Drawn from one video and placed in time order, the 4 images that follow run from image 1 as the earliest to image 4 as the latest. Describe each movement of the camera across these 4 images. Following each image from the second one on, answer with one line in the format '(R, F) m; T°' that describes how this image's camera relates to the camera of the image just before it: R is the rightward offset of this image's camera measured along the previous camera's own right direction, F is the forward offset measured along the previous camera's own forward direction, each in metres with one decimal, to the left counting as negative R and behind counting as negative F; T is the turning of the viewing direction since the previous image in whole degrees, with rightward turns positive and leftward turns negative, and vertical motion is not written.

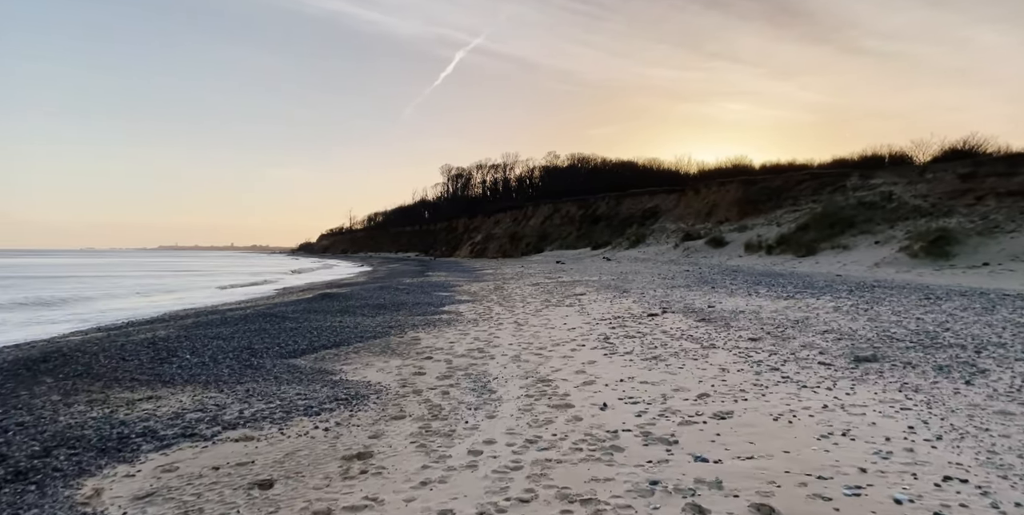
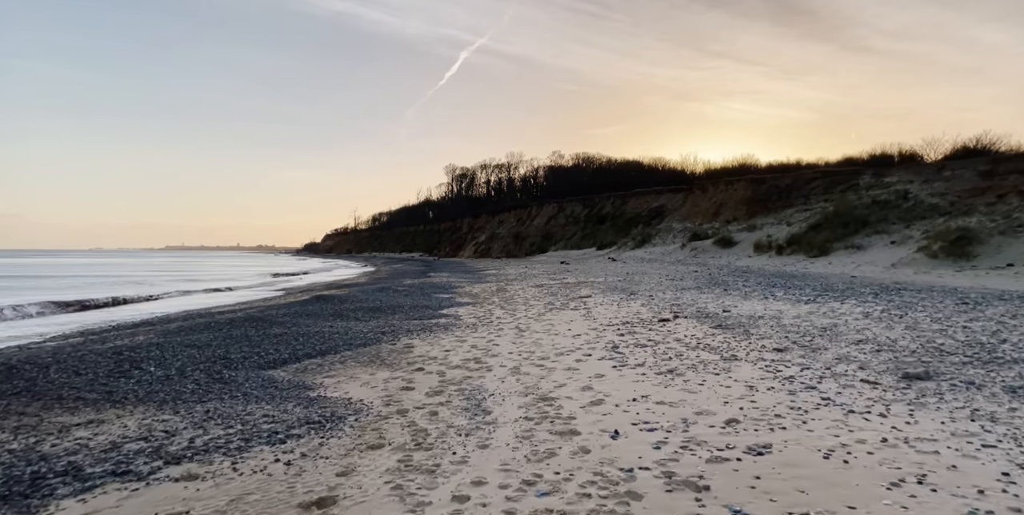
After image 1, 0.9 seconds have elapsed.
(+0.1, +1.0) m; 0°
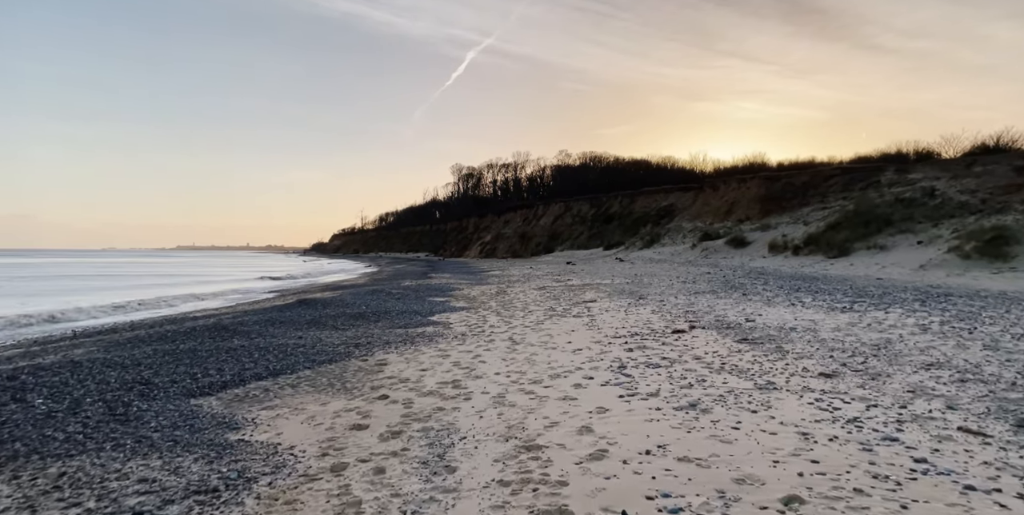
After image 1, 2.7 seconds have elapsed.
(+0.3, +1.8) m; -1°
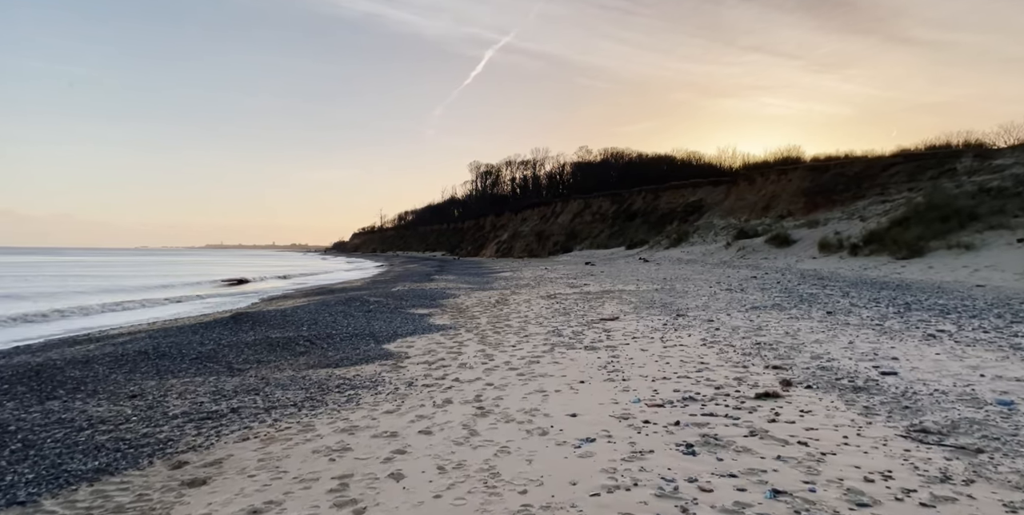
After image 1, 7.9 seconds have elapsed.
(+0.7, +5.4) m; -2°
